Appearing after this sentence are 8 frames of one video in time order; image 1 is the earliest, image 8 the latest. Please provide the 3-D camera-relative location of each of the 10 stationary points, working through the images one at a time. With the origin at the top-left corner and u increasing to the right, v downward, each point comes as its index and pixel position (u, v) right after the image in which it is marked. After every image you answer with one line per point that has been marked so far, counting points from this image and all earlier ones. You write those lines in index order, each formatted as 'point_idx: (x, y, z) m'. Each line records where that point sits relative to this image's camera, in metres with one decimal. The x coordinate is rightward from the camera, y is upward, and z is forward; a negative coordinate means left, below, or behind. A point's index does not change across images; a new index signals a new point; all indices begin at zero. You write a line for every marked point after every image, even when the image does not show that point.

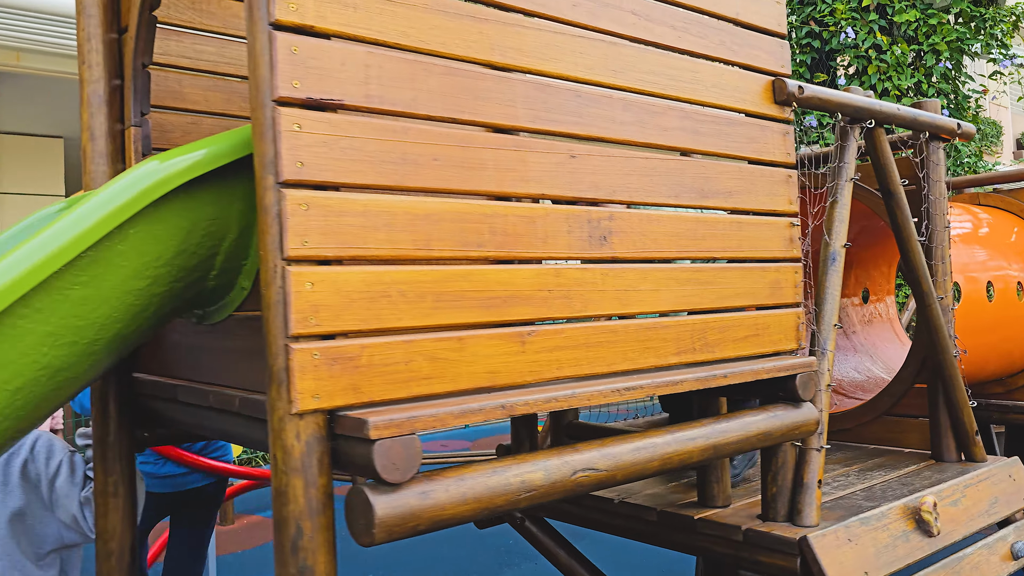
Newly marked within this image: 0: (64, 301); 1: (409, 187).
0: (-0.8, 0.0, +1.6) m
1: (-0.2, +0.2, +1.7) m
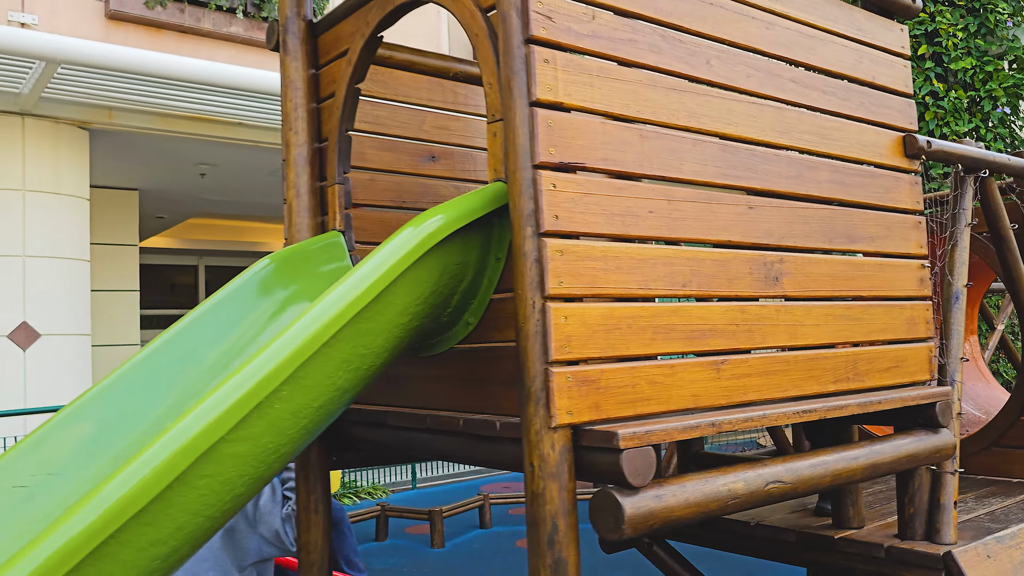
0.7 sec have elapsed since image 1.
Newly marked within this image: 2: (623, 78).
0: (-0.4, -0.1, +1.9) m
1: (+0.3, +0.1, +2.0) m
2: (+0.3, +0.5, +2.0) m
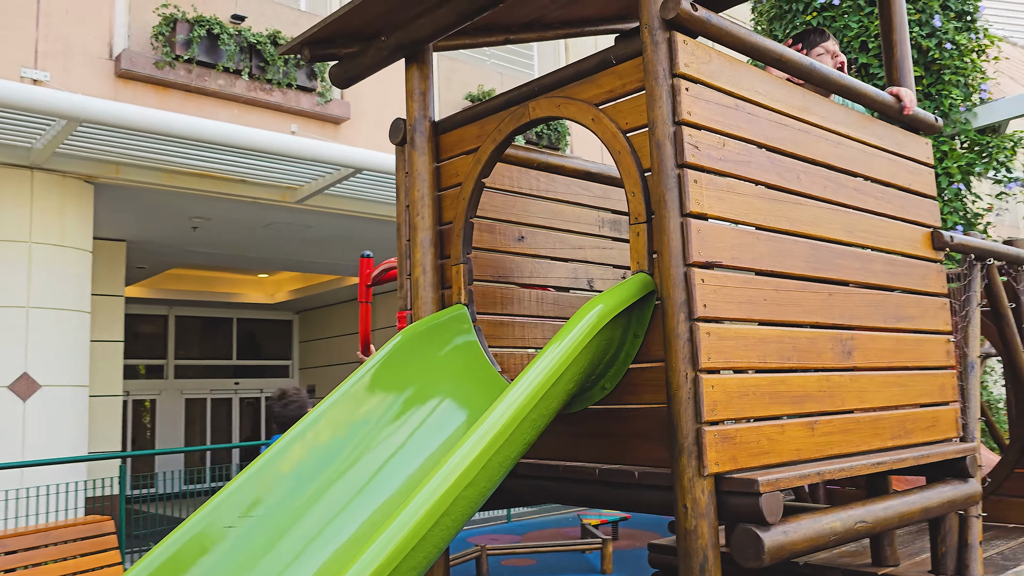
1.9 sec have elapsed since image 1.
0: (+0.1, -0.3, +2.3) m
1: (+0.7, -0.1, +2.5) m
2: (+0.7, +0.3, +2.5) m
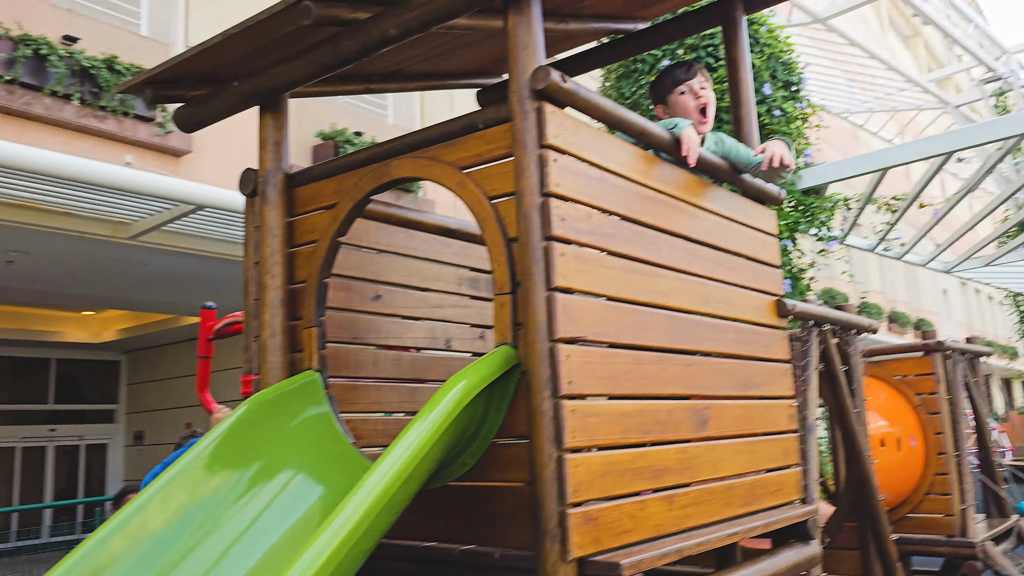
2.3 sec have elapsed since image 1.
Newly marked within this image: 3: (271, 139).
0: (-0.3, -0.5, +2.2) m
1: (+0.3, -0.3, +2.5) m
2: (+0.3, +0.1, +2.5) m
3: (-0.9, +0.6, +3.3) m
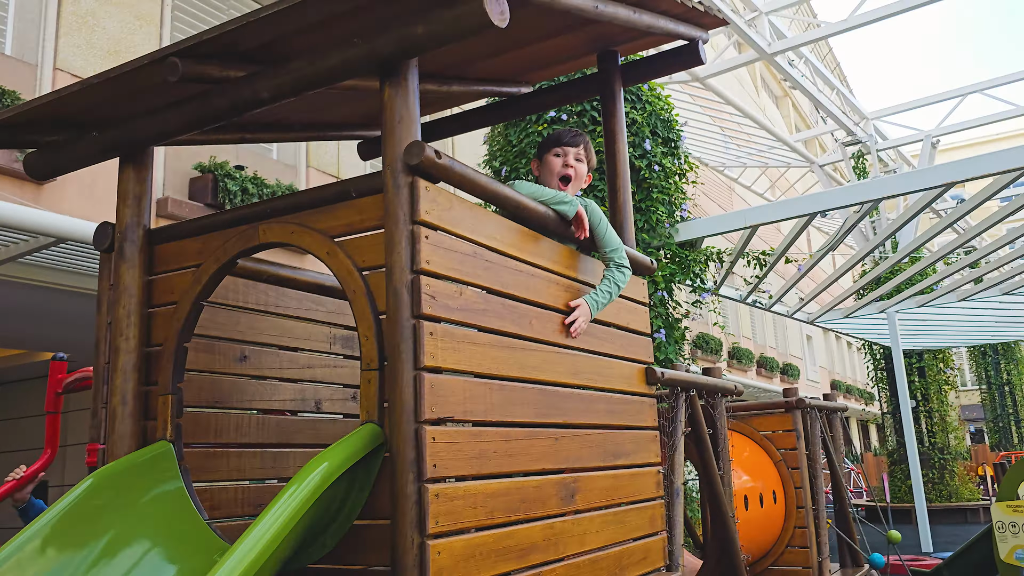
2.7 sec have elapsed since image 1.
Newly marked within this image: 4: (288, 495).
0: (-0.6, -0.7, +2.1) m
1: (-0.1, -0.5, +2.4) m
2: (-0.1, -0.2, +2.5) m
3: (-1.4, +0.3, +3.1) m
4: (-0.6, -0.5, +2.2) m
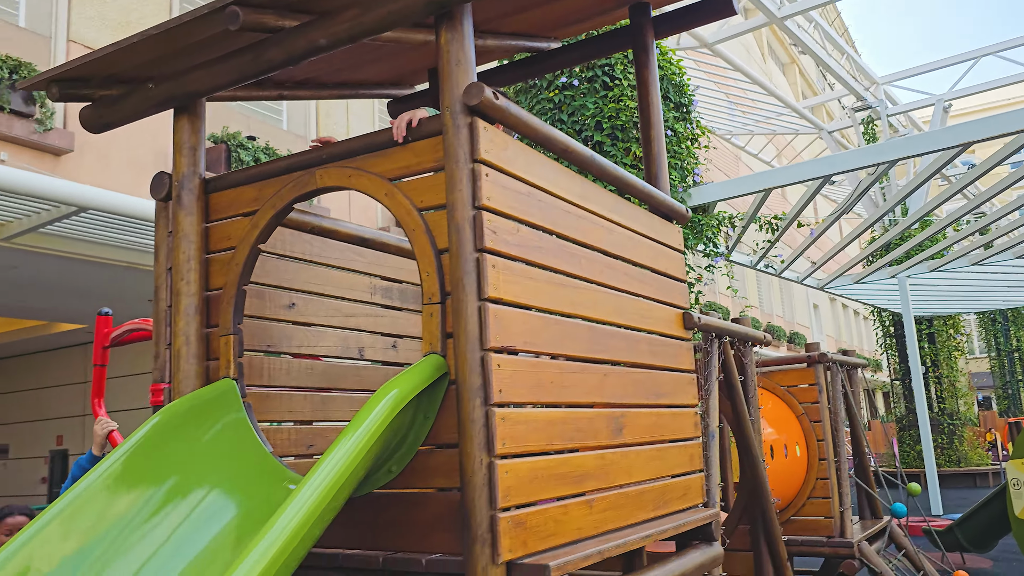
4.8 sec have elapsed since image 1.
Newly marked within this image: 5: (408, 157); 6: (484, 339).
0: (-0.5, -0.5, +2.2) m
1: (+0.1, -0.3, +2.6) m
2: (+0.1, 0.0, +2.6) m
3: (-1.2, +0.5, +3.2) m
4: (-0.4, -0.4, +2.3) m
5: (-0.3, +0.4, +2.7) m
6: (-0.1, -0.1, +2.4) m
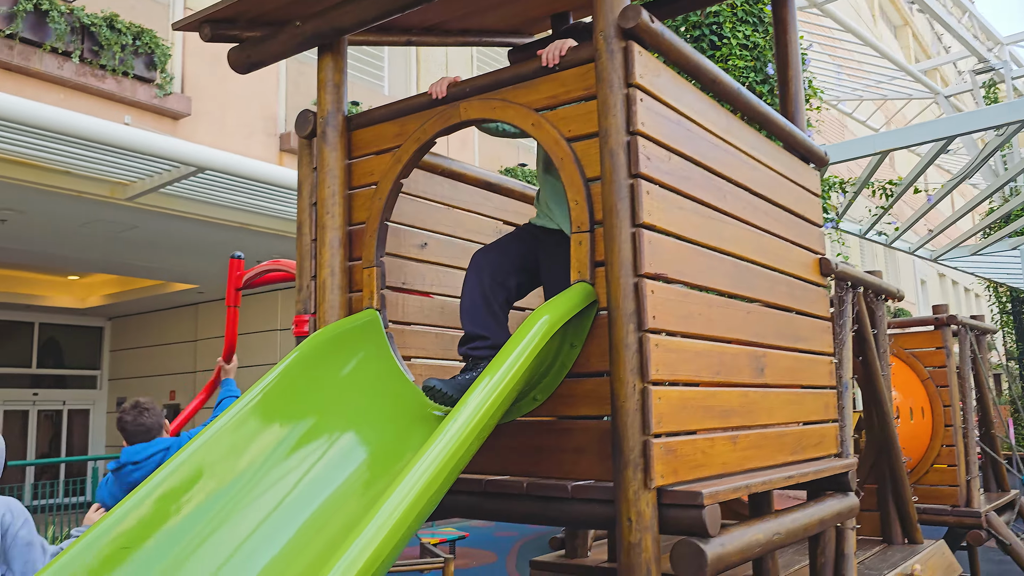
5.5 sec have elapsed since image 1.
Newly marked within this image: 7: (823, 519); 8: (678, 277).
0: (-0.1, -0.3, +2.2) m
1: (+0.5, -0.1, +2.5) m
2: (+0.5, +0.2, +2.6) m
3: (-0.7, +0.8, +3.2) m
4: (0.0, -0.1, +2.3) m
5: (+0.1, +0.6, +2.7) m
6: (+0.3, +0.1, +2.3) m
7: (+1.3, -0.9, +3.3) m
8: (+0.5, 0.0, +2.5) m
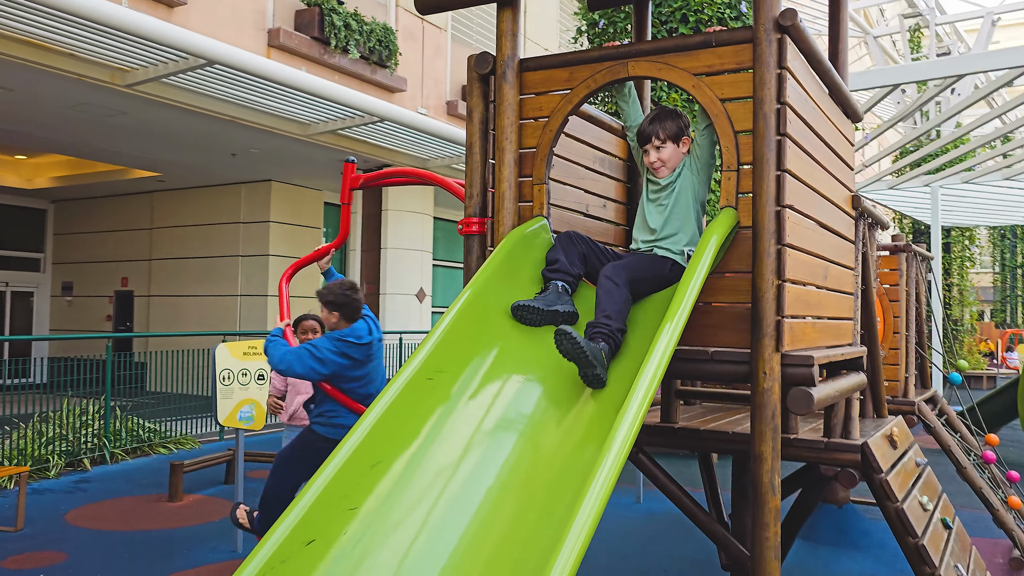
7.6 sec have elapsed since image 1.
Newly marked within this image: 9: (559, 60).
0: (+0.6, 0.0, +3.2) m
1: (+1.2, +0.2, +3.5) m
2: (+1.2, +0.6, +3.6) m
3: (0.0, +1.2, +4.0) m
4: (+0.7, +0.2, +3.3) m
5: (+0.9, +1.0, +3.6) m
6: (+1.1, +0.4, +3.3) m
7: (+1.8, -0.5, +4.5) m
8: (+1.2, +0.3, +3.5) m
9: (+0.2, +1.1, +3.9) m
